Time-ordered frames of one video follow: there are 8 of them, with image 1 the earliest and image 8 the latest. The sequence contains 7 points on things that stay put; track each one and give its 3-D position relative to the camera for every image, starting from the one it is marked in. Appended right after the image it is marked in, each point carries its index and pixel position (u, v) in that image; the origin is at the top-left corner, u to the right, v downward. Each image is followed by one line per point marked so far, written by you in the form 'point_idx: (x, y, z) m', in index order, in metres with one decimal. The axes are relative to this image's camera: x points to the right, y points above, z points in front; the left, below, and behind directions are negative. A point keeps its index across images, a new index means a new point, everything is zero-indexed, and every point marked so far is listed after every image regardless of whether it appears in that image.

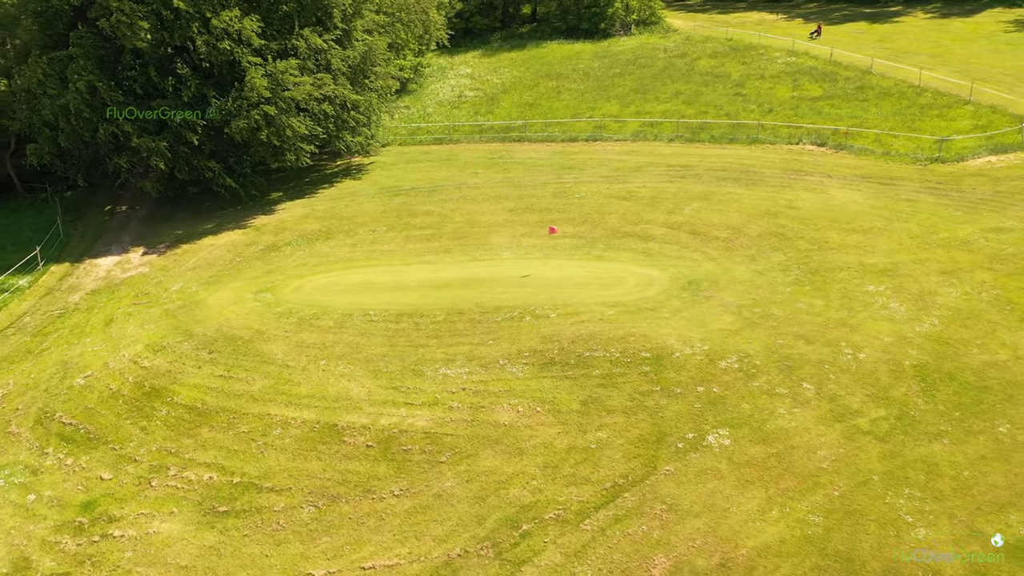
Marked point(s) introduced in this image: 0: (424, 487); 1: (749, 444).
0: (-1.9, -4.5, +18.4) m
1: (+5.4, -3.5, +18.5) m
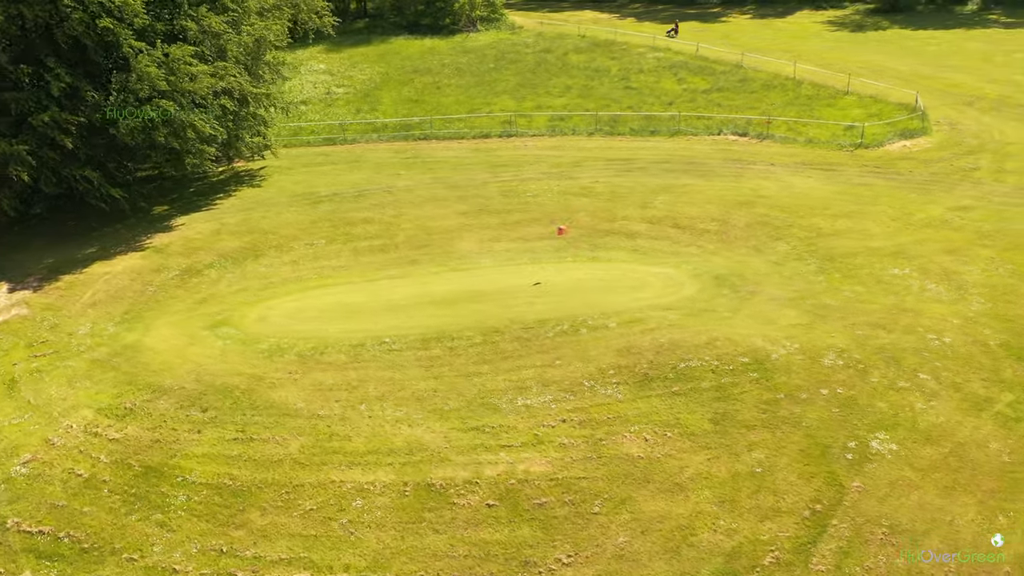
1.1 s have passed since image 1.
0: (+1.6, -4.7, +14.9) m
1: (+8.5, -3.2, +17.1) m
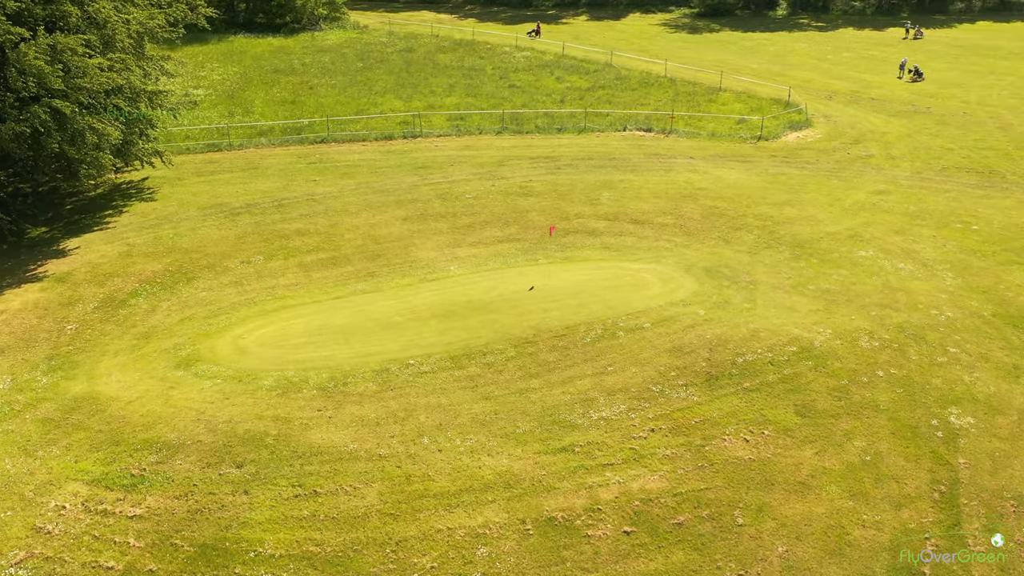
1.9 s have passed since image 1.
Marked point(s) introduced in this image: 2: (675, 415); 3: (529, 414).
0: (+4.2, -4.7, +13.9) m
1: (+10.3, -2.7, +17.7) m
2: (+3.4, -2.7, +17.4) m
3: (+0.4, -2.7, +17.6) m
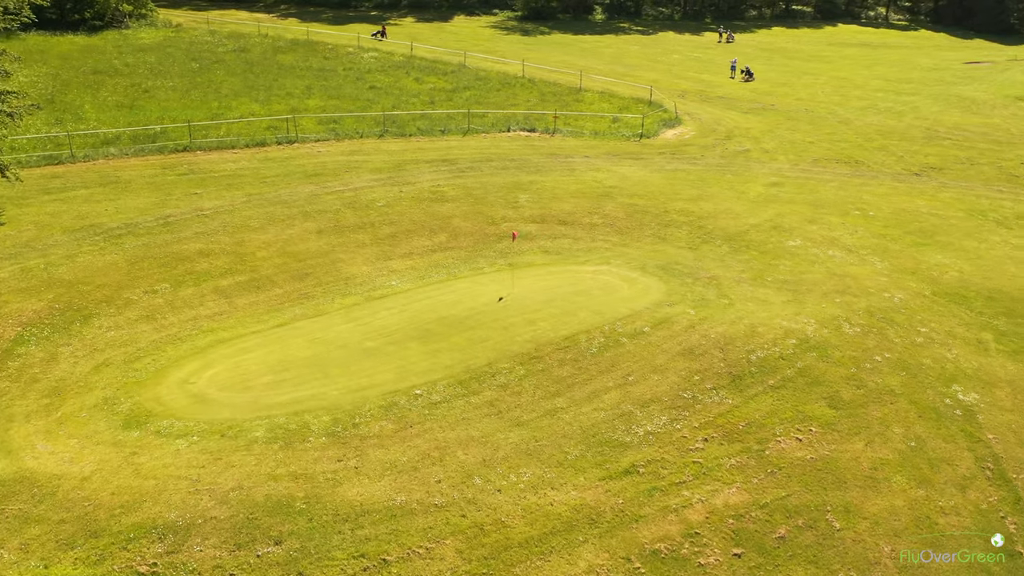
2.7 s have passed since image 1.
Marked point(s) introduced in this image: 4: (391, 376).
0: (+6.0, -4.5, +13.4) m
1: (+10.7, -2.3, +18.5) m
2: (+4.2, -2.7, +16.6) m
3: (+1.2, -2.9, +16.0) m
4: (-2.5, -1.9, +17.5) m
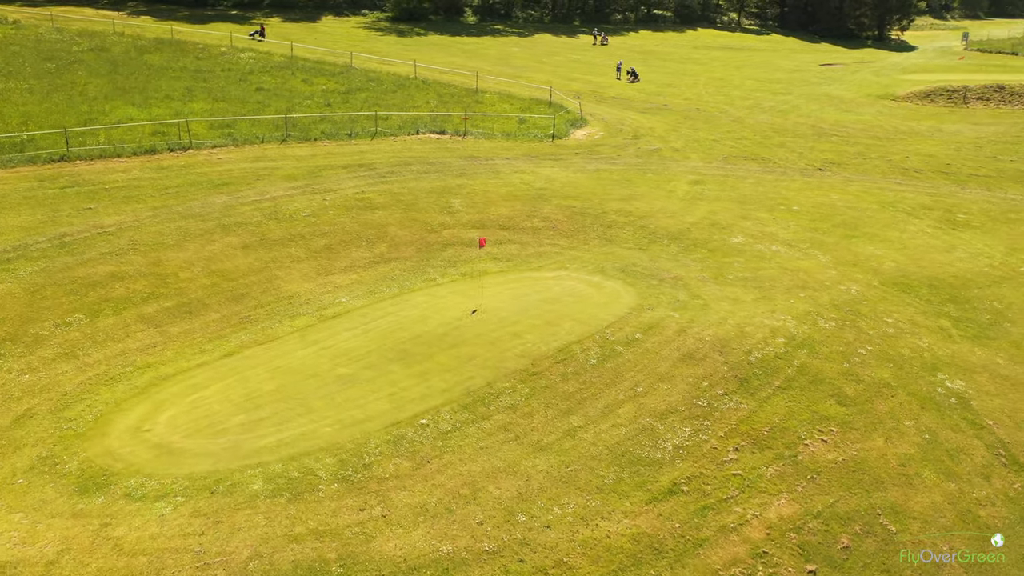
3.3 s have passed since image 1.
0: (+6.8, -4.4, +13.0) m
1: (+10.5, -2.0, +18.9) m
2: (+4.4, -2.7, +15.9) m
3: (+1.6, -3.0, +14.8) m
4: (-2.4, -2.2, +15.6) m
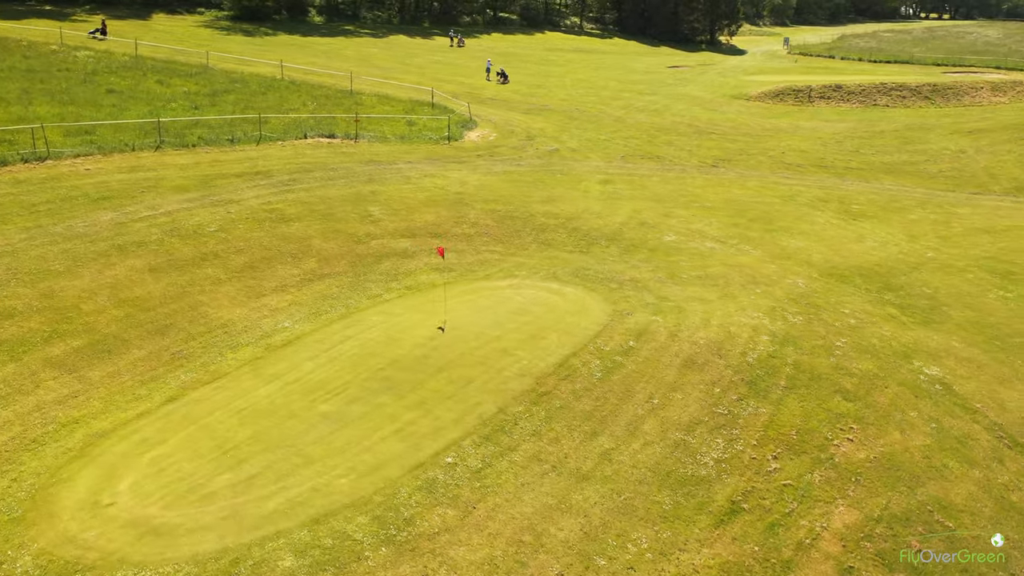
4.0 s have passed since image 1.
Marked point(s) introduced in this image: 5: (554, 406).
0: (+7.8, -4.3, +12.9) m
1: (+10.0, -1.7, +19.4) m
2: (+4.8, -2.7, +15.2) m
3: (+2.2, -3.2, +13.5) m
4: (-1.9, -2.6, +13.5) m
5: (+0.8, -2.1, +15.1) m
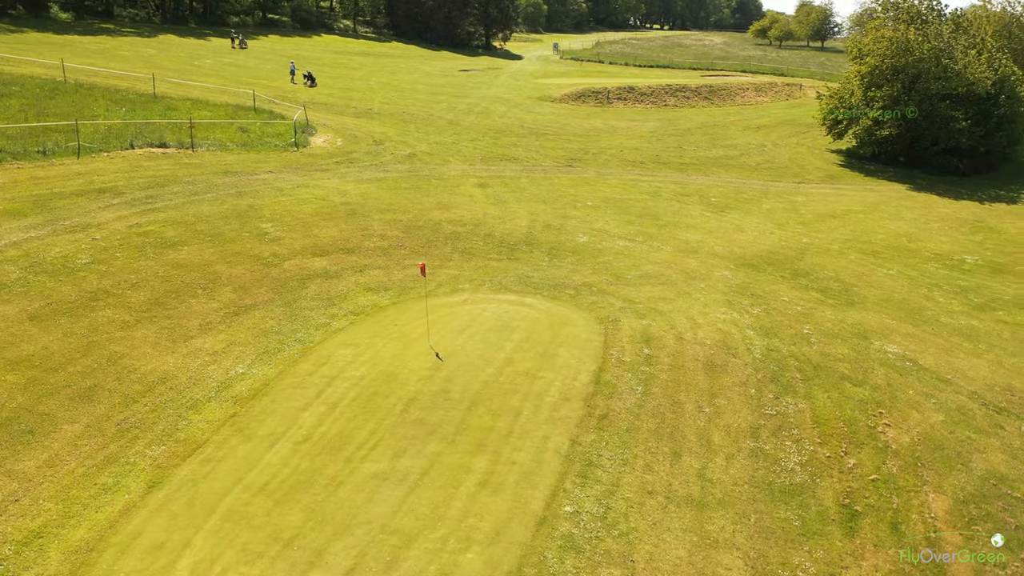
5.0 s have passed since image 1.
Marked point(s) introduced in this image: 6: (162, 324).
0: (+9.3, -3.8, +13.5) m
1: (+9.3, -1.2, +20.4) m
2: (+5.6, -2.5, +14.8) m
3: (+3.7, -3.2, +12.4) m
4: (-0.2, -2.9, +11.3) m
5: (+1.8, -2.3, +13.6) m
6: (-7.0, -0.7, +16.5) m
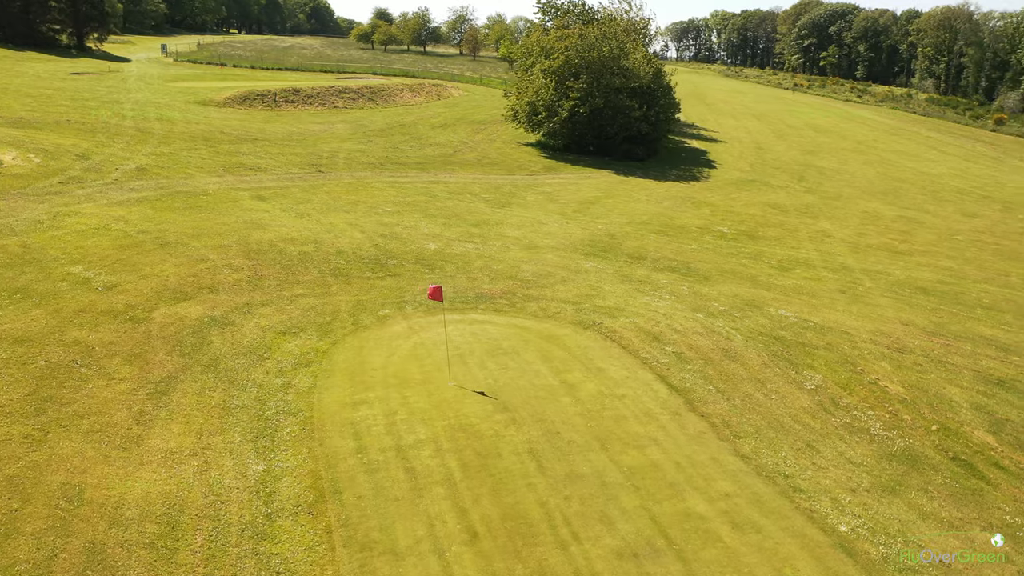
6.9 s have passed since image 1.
0: (+10.4, -2.7, +16.0) m
1: (+6.8, -0.4, +22.0) m
2: (+6.4, -2.0, +15.4) m
3: (+6.0, -2.7, +12.4) m
4: (+3.1, -2.9, +9.5) m
5: (+3.6, -2.2, +12.5) m
6: (-5.6, -1.8, +10.8) m
